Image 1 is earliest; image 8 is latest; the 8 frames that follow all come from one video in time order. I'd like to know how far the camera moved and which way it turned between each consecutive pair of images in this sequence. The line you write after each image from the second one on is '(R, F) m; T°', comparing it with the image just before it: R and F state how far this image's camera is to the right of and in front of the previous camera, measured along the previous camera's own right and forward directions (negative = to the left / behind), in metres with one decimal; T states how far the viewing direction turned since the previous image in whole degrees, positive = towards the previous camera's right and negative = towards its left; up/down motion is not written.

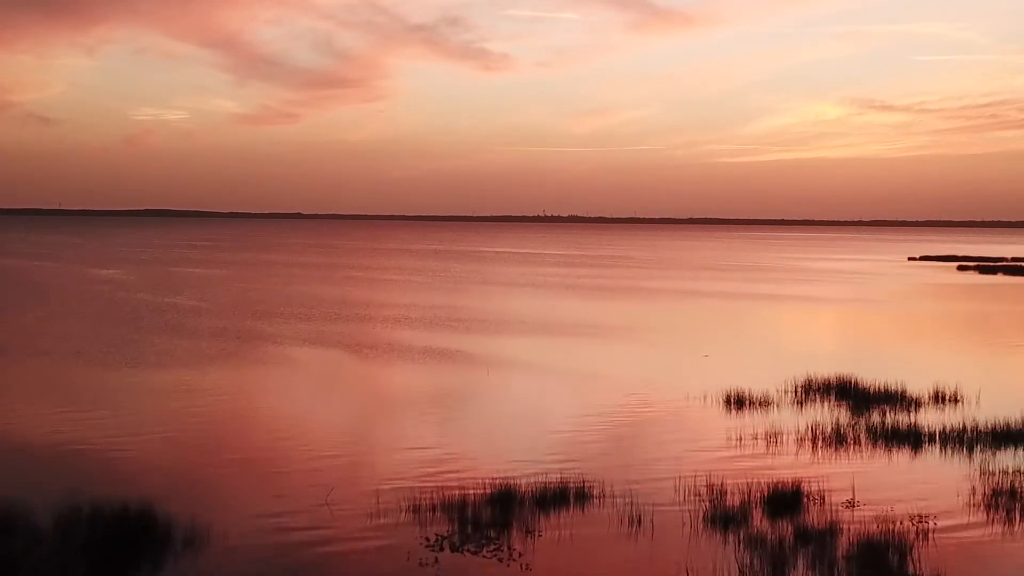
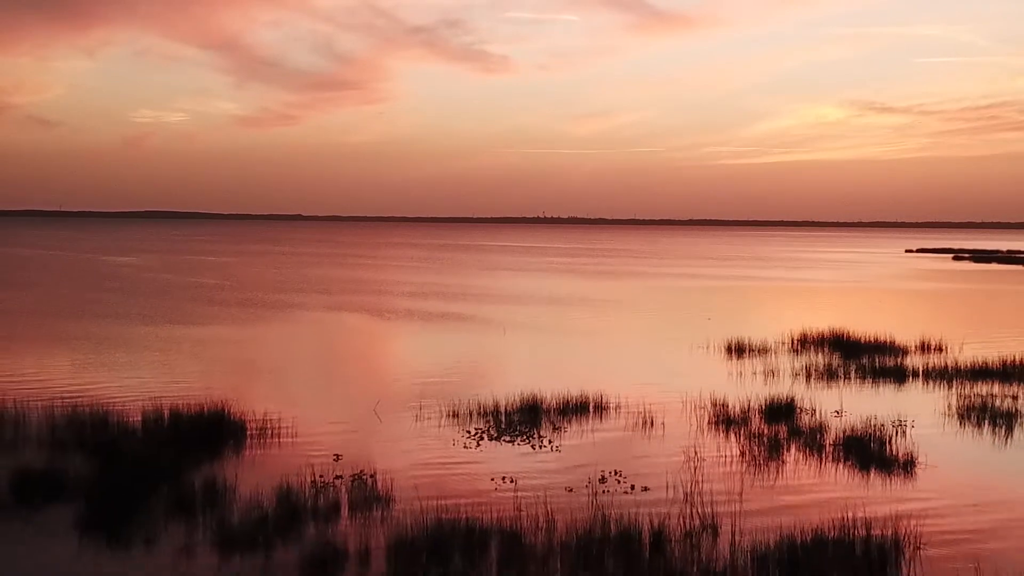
(-0.5, -2.4) m; 0°
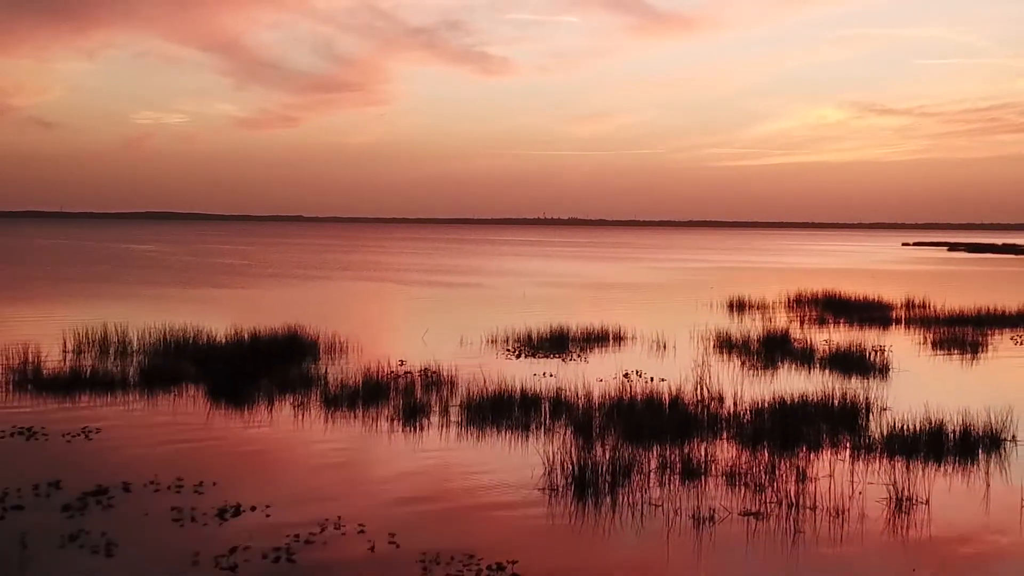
(-0.6, -3.1) m; 0°
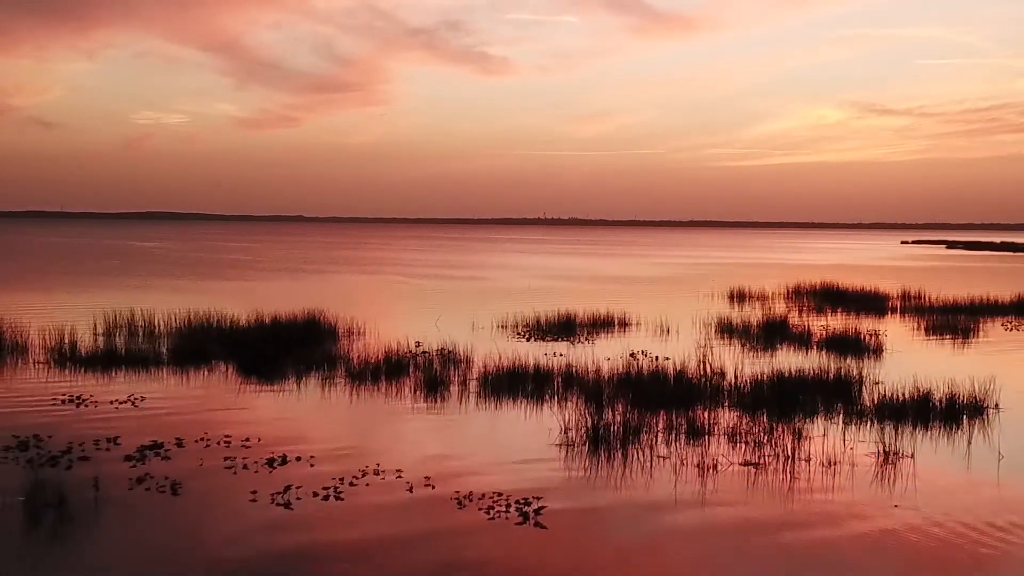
(-0.2, -1.0) m; 0°
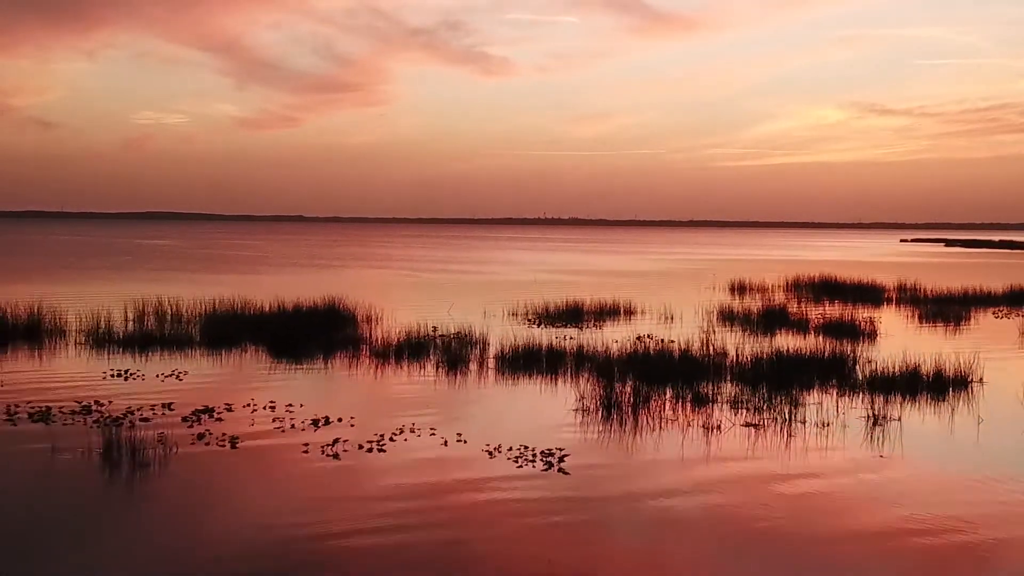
(-0.2, -1.0) m; 0°
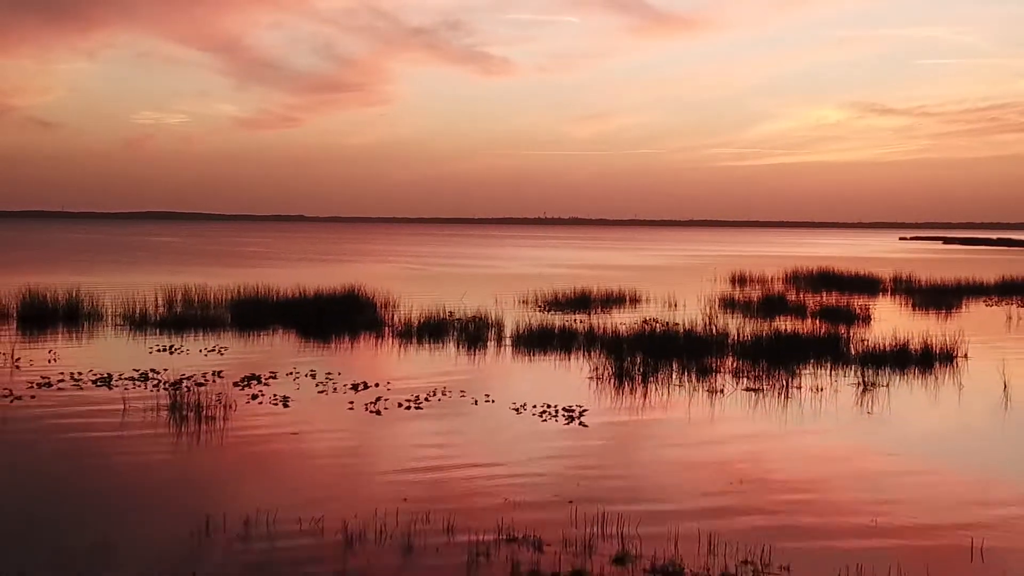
(-0.2, -1.1) m; 0°
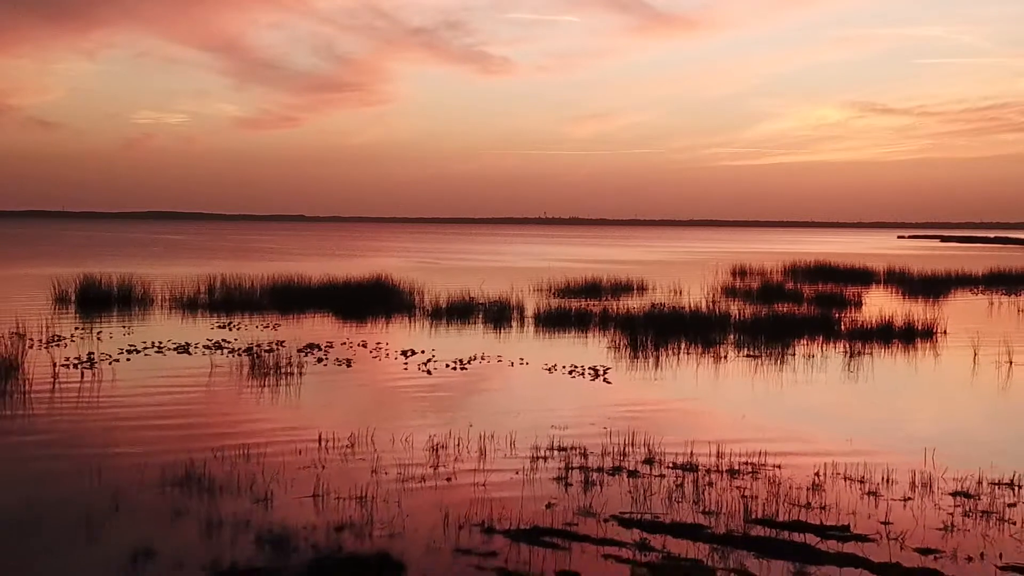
(-0.4, -1.8) m; 0°
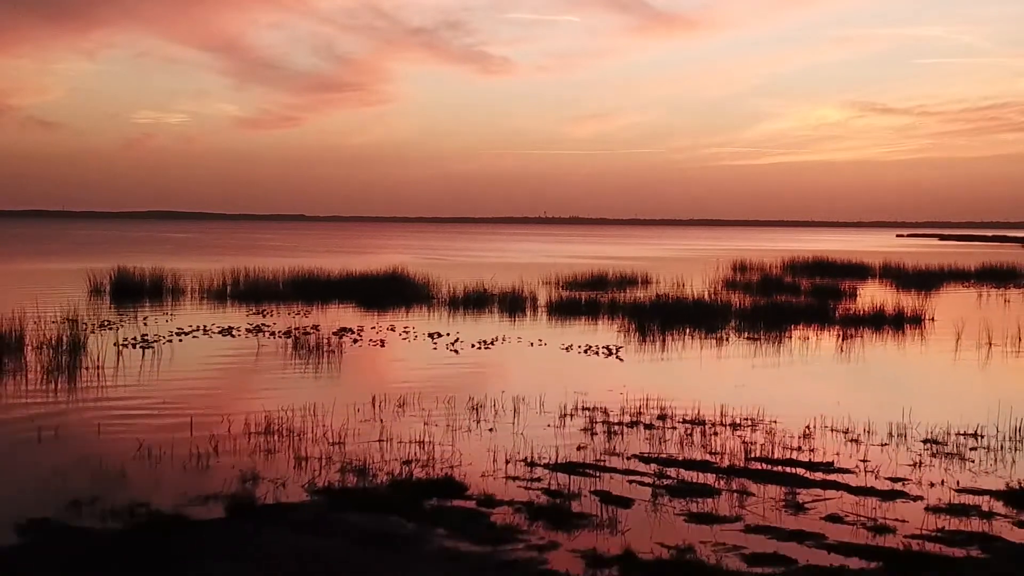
(-0.2, -1.2) m; 0°
